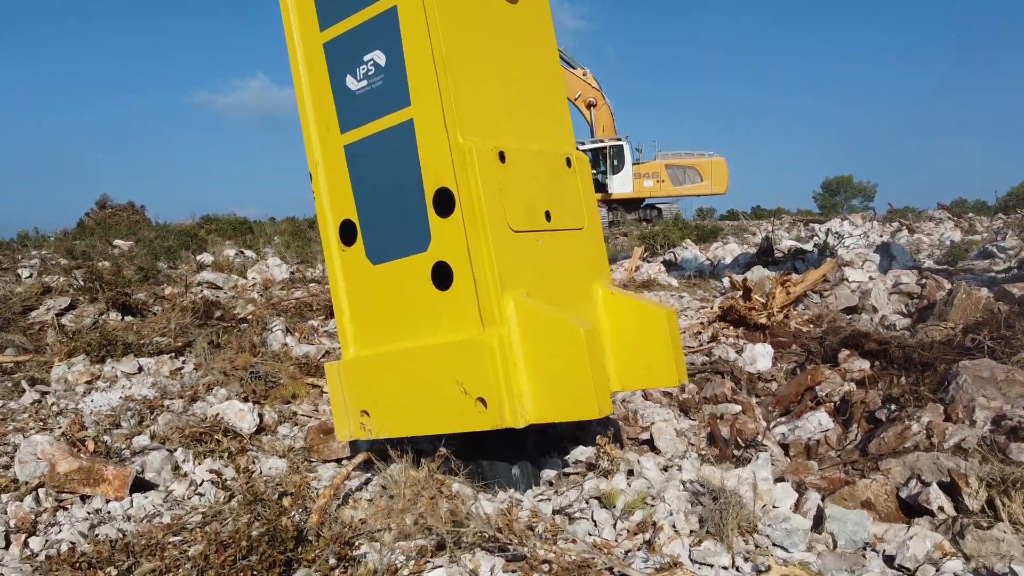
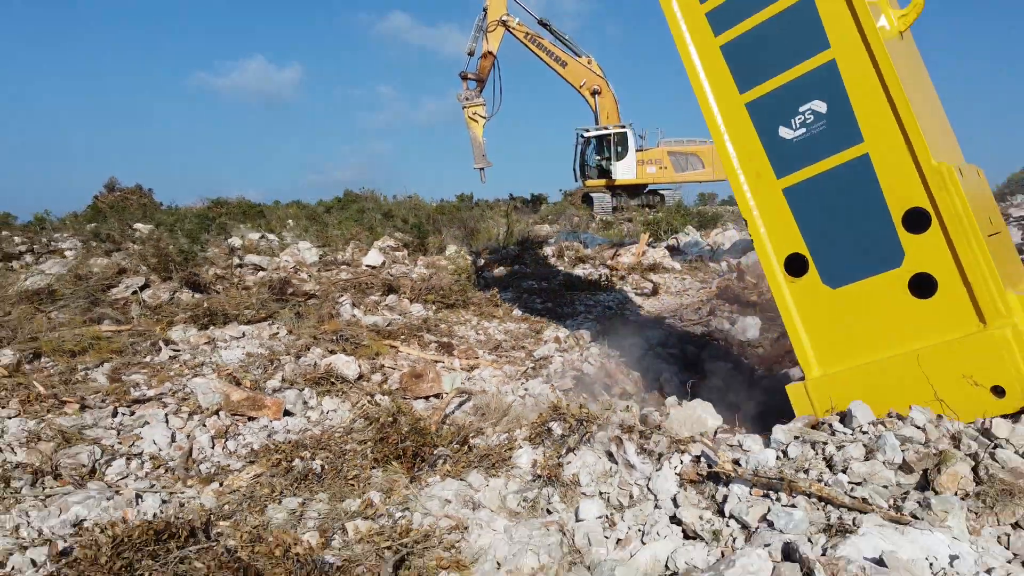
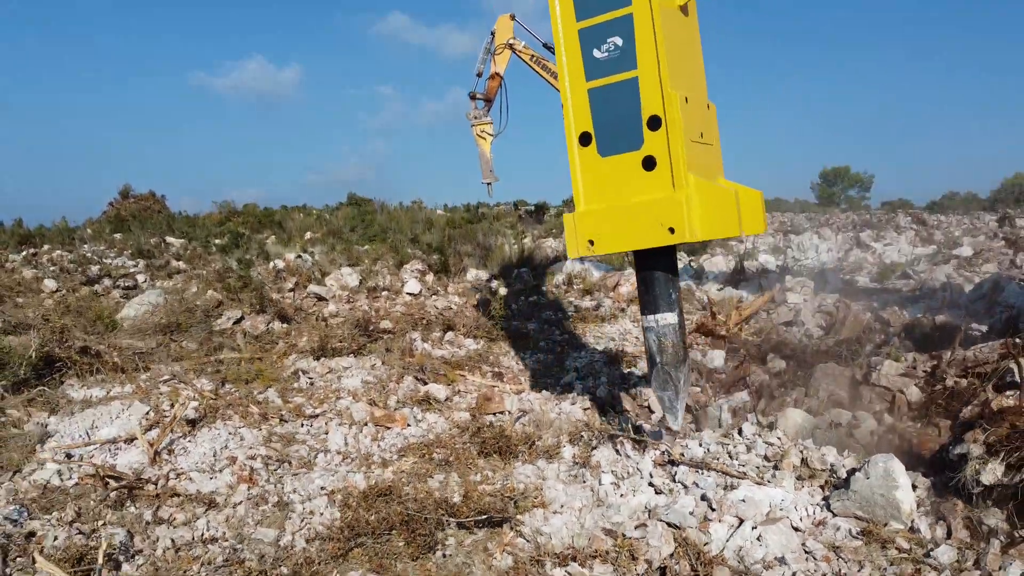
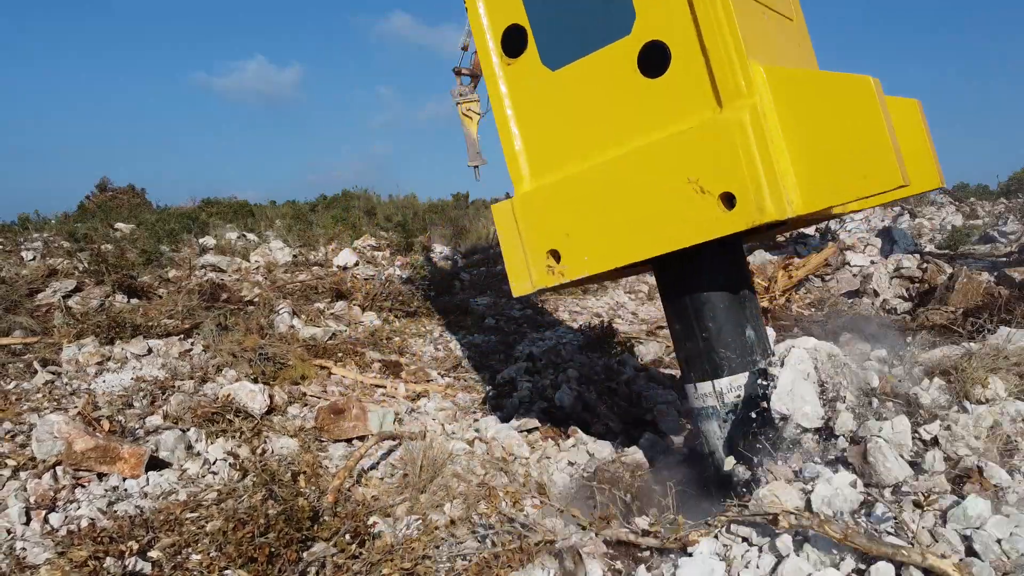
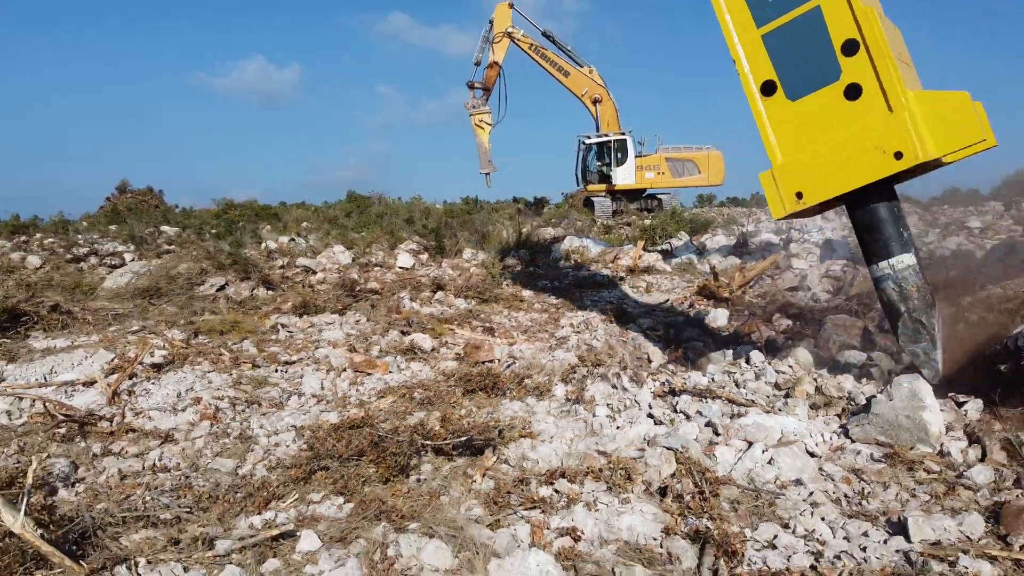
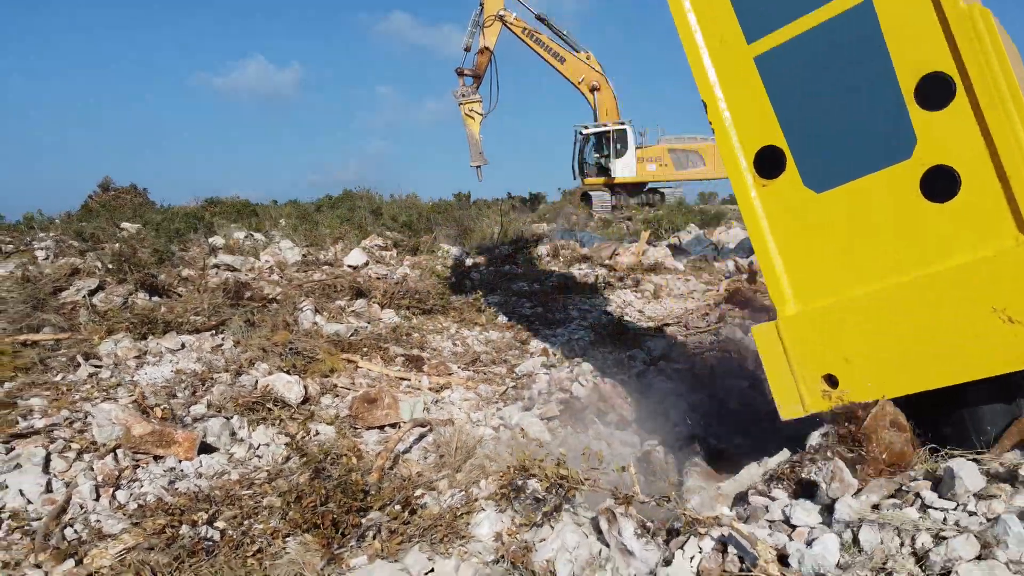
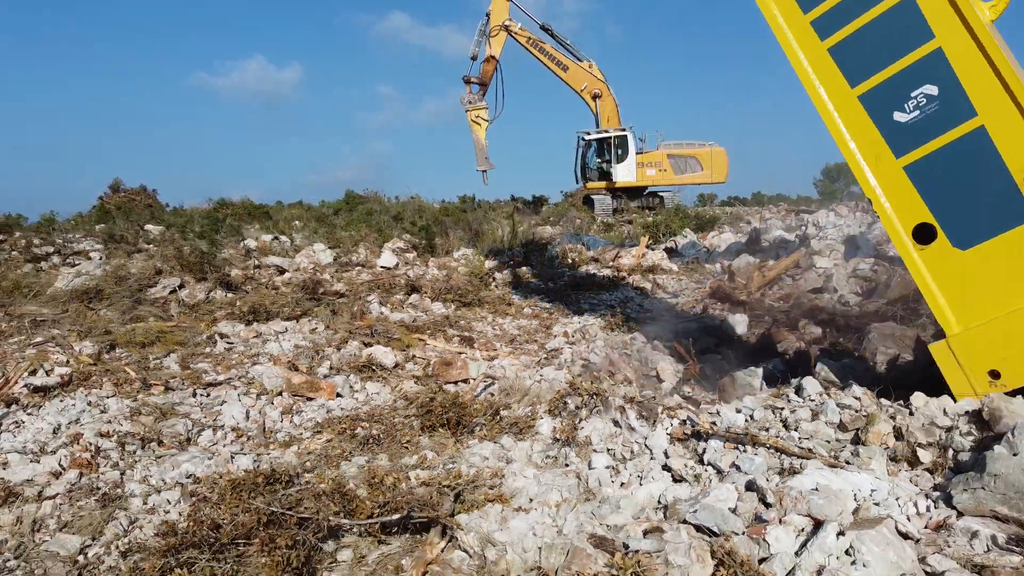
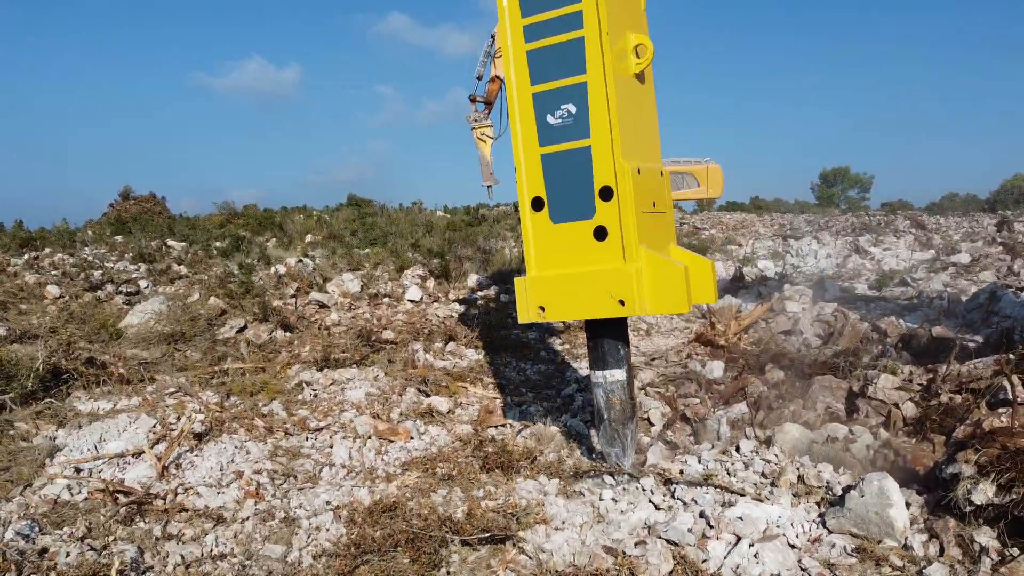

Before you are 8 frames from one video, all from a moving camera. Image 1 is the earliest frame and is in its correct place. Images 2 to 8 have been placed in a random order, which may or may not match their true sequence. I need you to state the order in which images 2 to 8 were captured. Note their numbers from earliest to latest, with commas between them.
4, 6, 2, 7, 5, 3, 8
